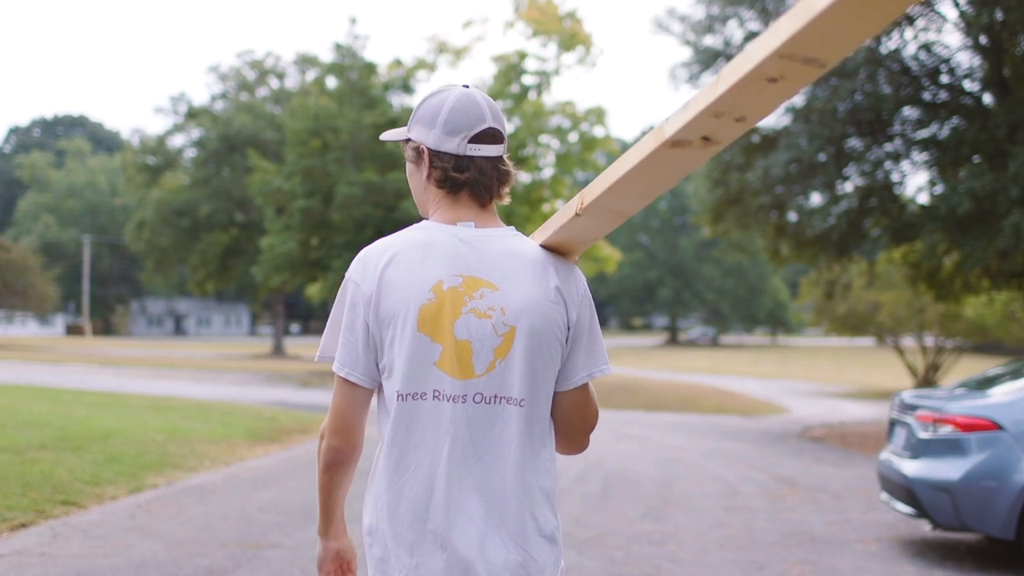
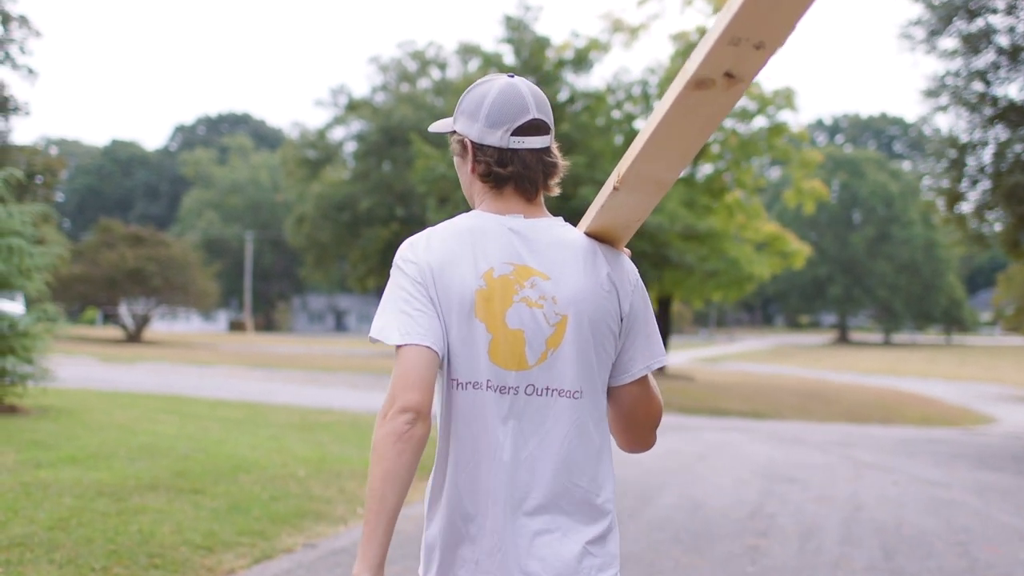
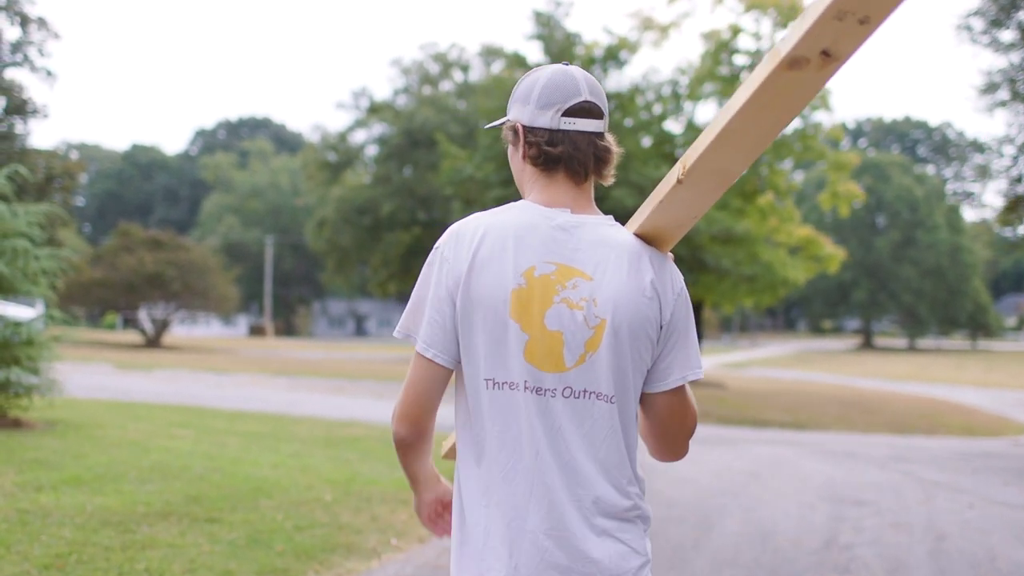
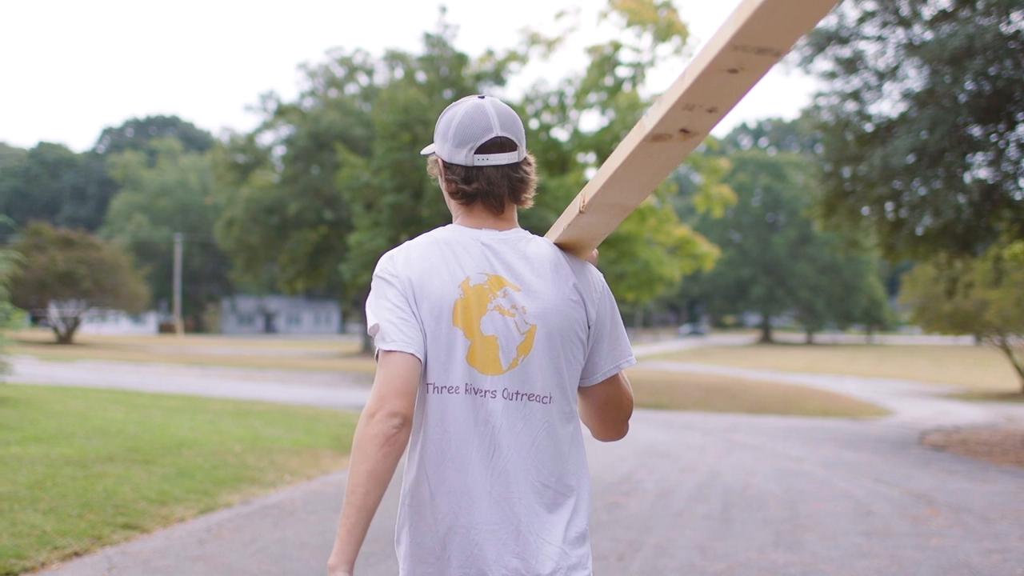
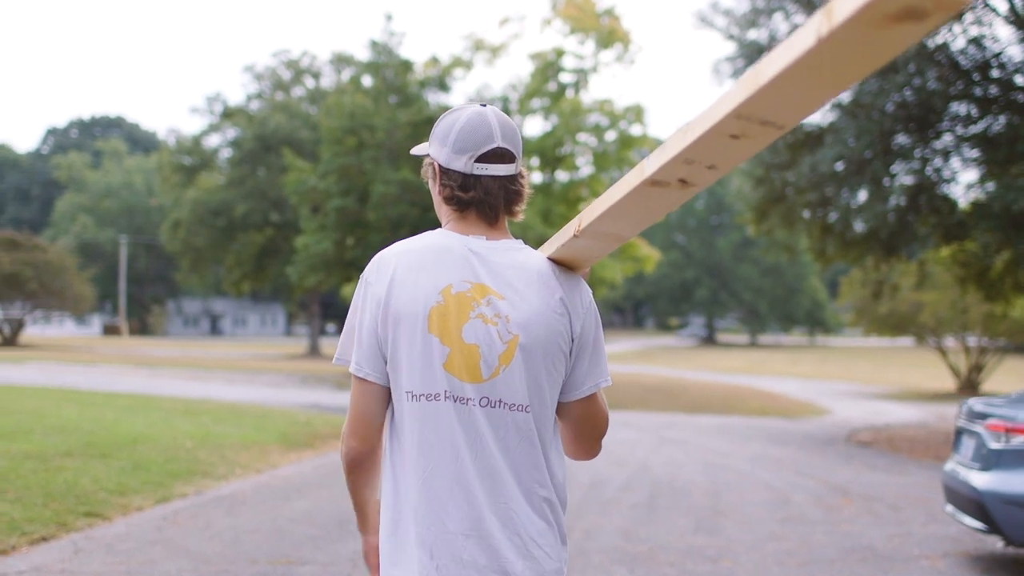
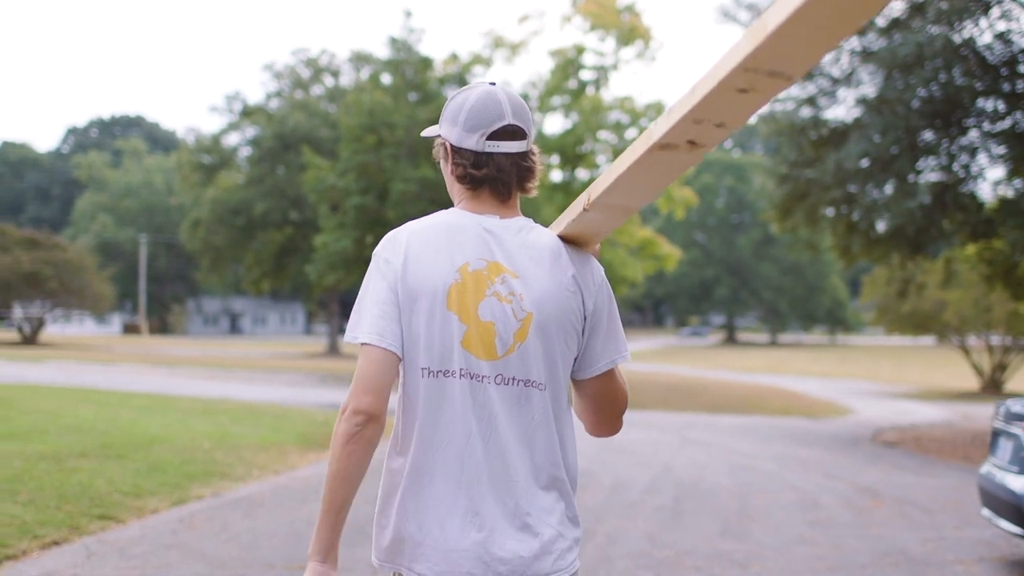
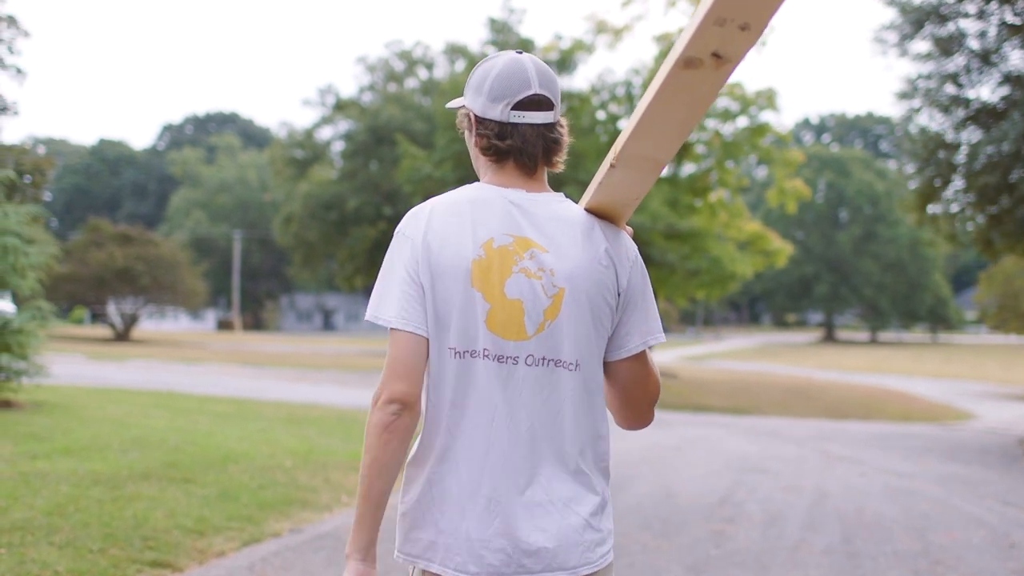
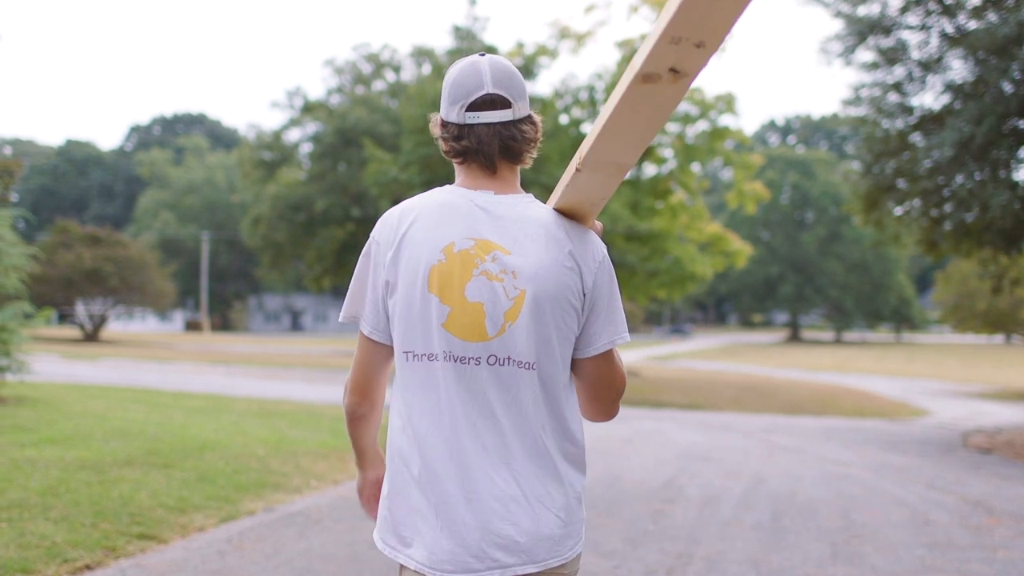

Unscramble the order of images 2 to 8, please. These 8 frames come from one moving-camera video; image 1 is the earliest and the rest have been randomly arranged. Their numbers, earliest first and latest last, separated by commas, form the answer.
5, 6, 4, 8, 7, 2, 3
